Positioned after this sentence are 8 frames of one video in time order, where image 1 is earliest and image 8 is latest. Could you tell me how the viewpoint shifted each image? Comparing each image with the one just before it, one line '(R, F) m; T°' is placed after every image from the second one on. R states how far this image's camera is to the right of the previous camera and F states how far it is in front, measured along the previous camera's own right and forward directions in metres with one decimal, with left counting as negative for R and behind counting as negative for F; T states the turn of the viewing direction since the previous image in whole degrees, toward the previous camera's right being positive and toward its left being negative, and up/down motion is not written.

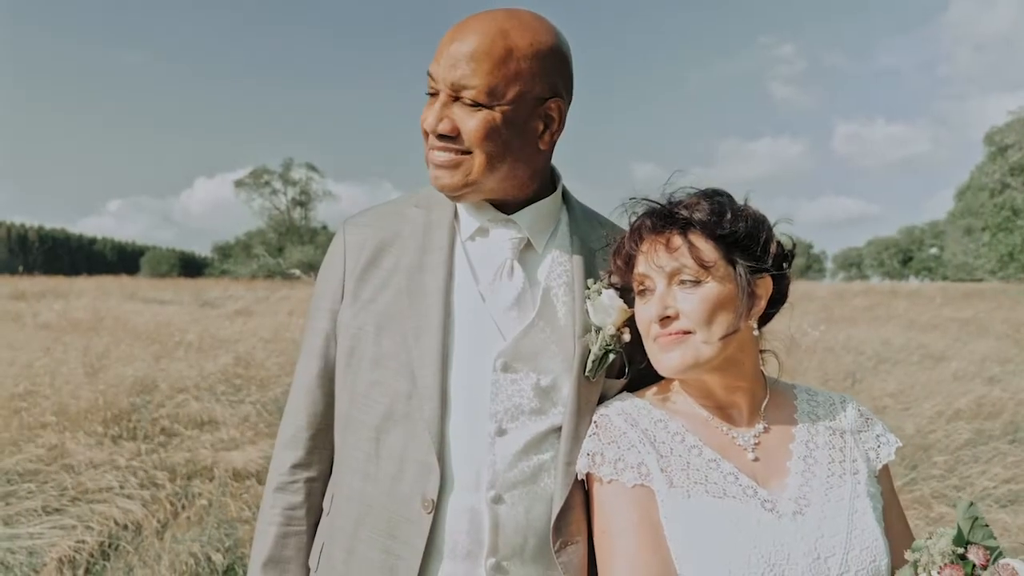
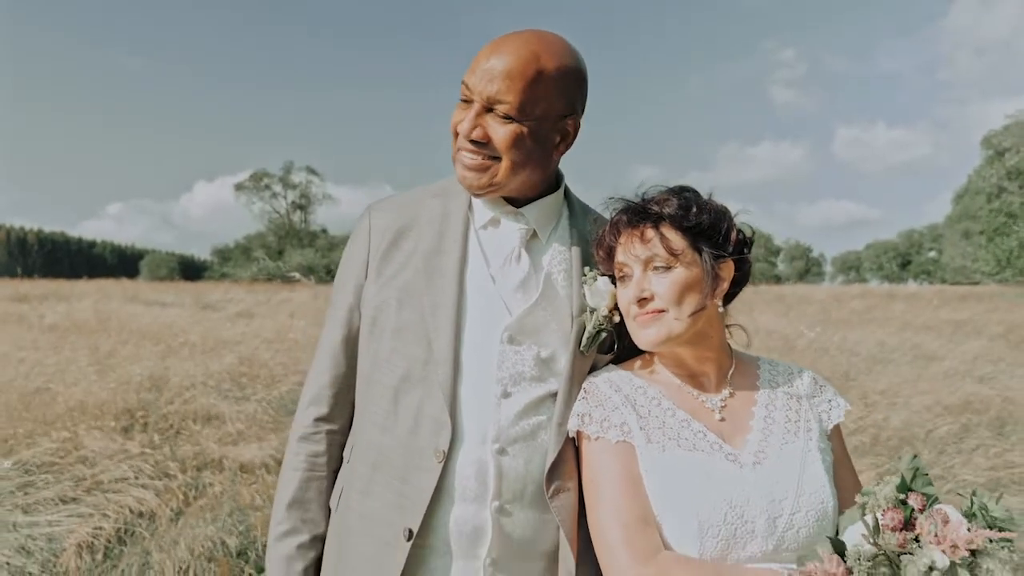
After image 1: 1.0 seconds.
(0.0, -0.2) m; 0°
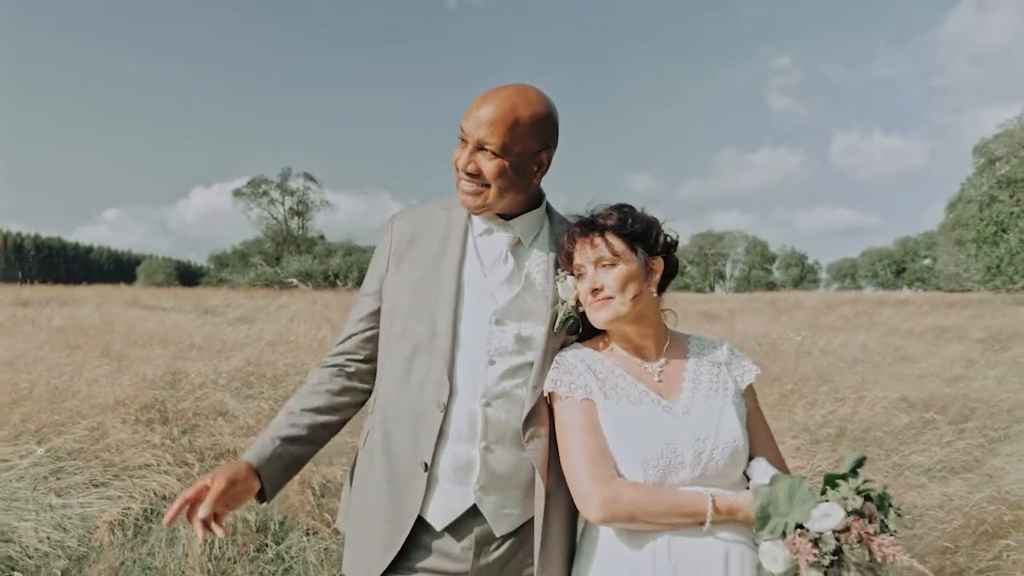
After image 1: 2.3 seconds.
(0.0, -0.4) m; 0°
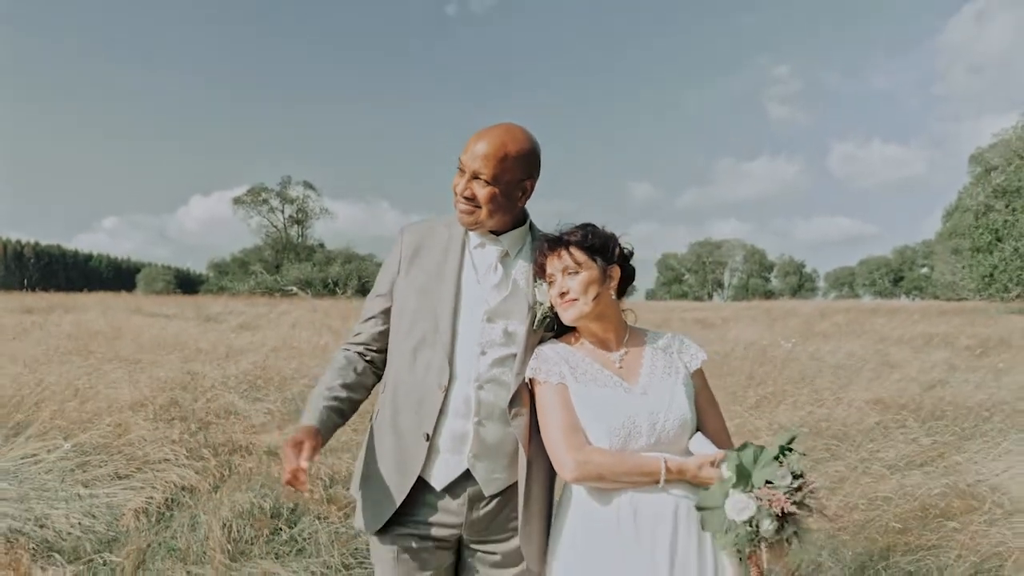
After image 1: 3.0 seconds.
(0.0, -0.4) m; 0°
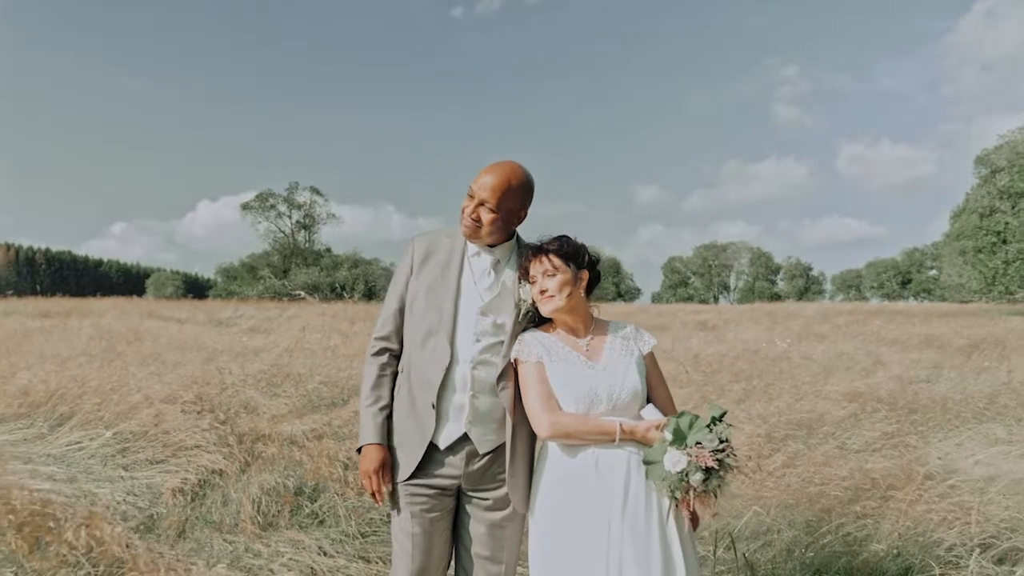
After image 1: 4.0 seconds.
(+0.1, -0.5) m; -1°
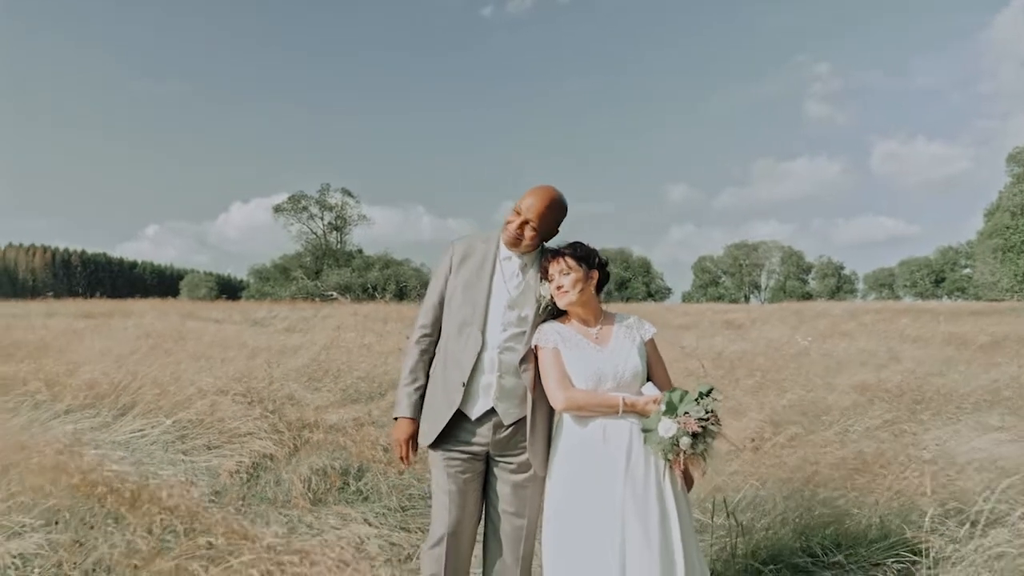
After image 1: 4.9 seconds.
(0.0, -0.5) m; -2°
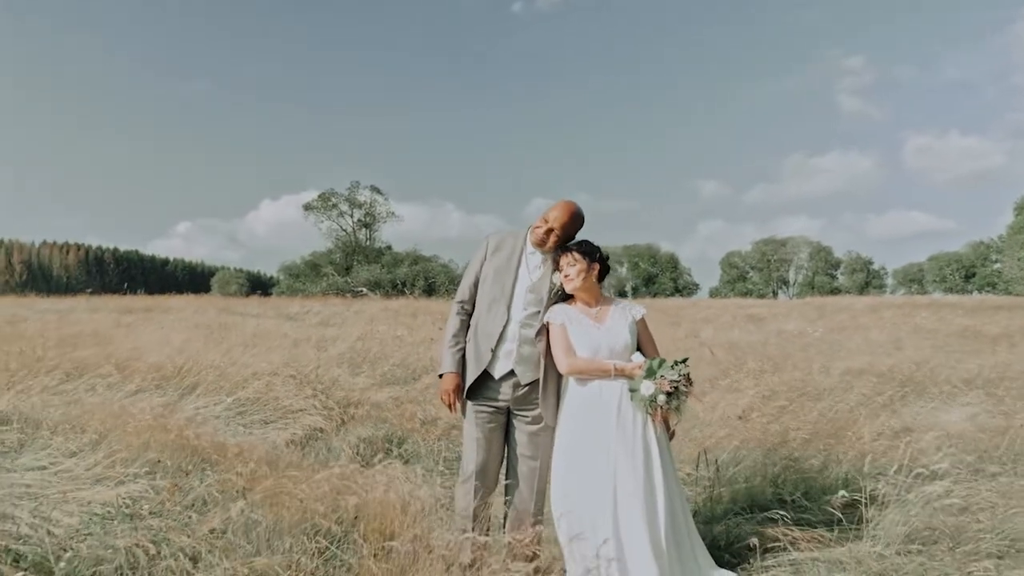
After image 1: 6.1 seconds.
(+0.1, -0.8) m; -2°
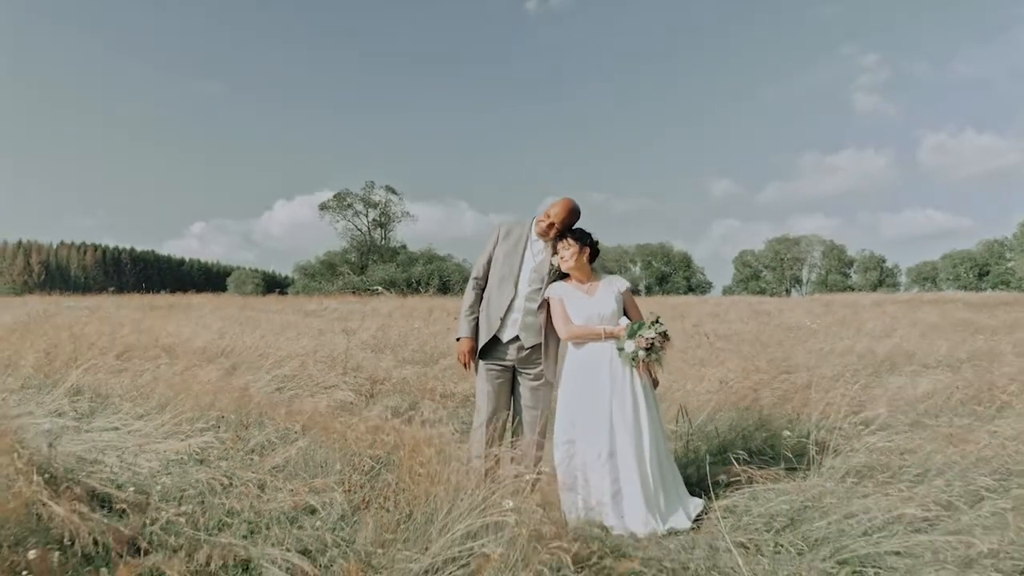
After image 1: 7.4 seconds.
(0.0, -0.8) m; -1°
